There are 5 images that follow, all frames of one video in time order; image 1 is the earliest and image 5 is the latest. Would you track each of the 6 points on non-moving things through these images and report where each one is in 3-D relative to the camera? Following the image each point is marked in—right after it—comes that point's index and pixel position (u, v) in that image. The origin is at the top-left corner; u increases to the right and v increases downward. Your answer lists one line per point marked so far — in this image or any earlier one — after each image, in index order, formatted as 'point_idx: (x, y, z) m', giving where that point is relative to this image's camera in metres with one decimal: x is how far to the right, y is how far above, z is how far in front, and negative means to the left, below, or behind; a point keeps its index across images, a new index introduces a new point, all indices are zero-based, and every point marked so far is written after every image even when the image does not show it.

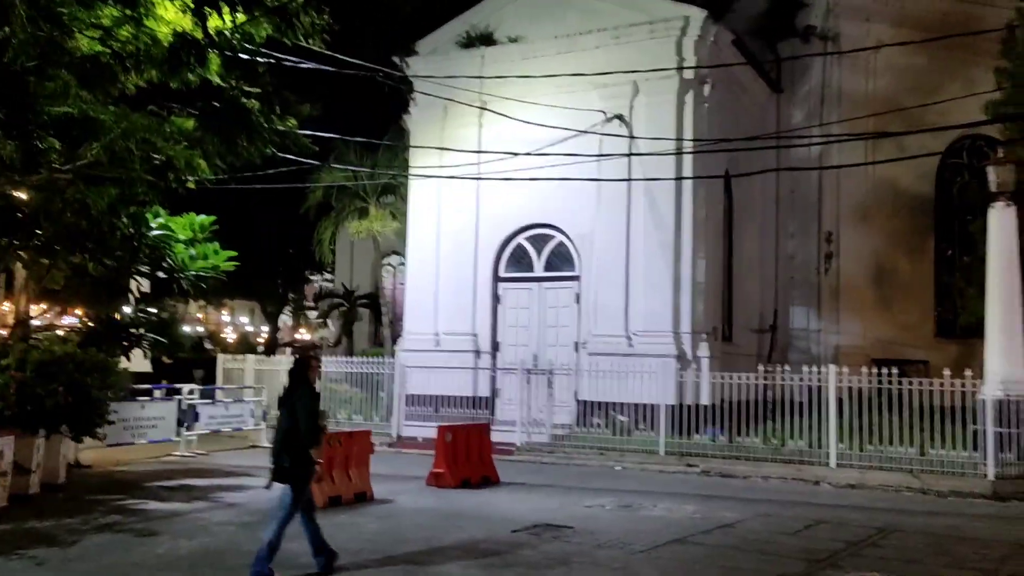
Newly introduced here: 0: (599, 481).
0: (+1.3, -3.0, +13.3) m
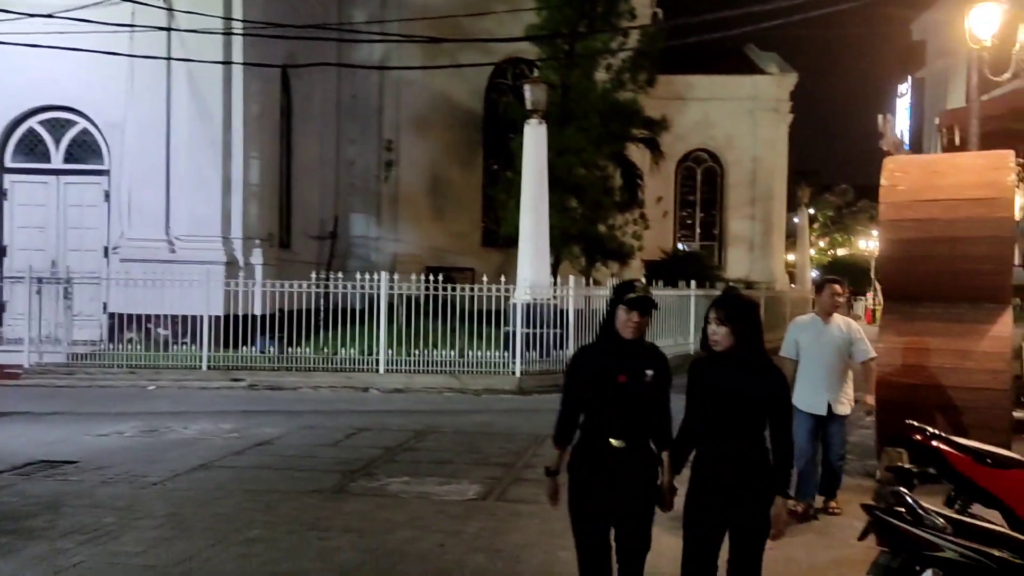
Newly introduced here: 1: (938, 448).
0: (-5.3, -1.6, +11.7) m
1: (+2.0, -0.8, +4.1) m
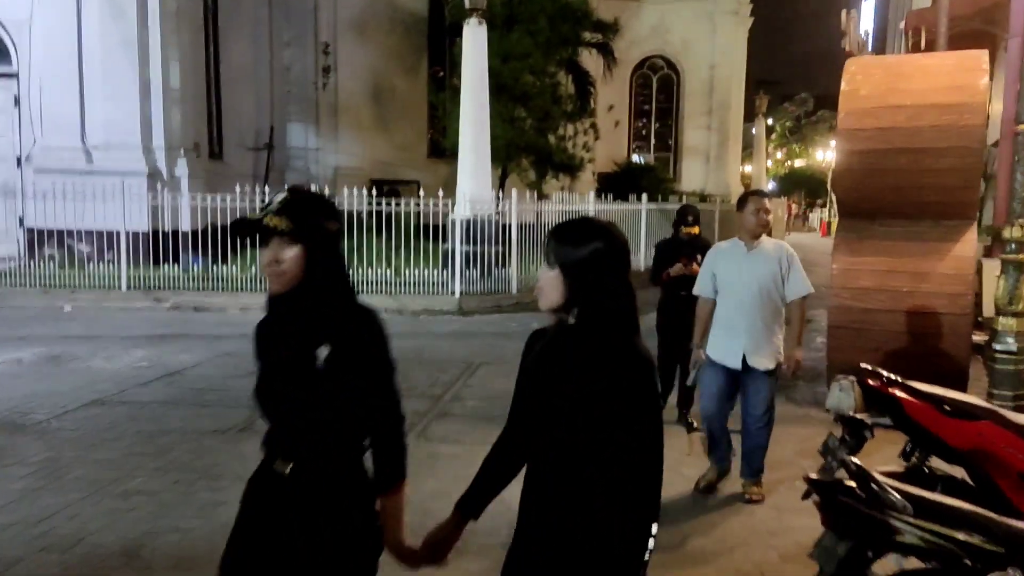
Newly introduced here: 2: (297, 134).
0: (-6.1, -0.5, +10.9) m
1: (+1.6, -0.4, +3.5) m
2: (-4.9, +3.5, +19.2) m
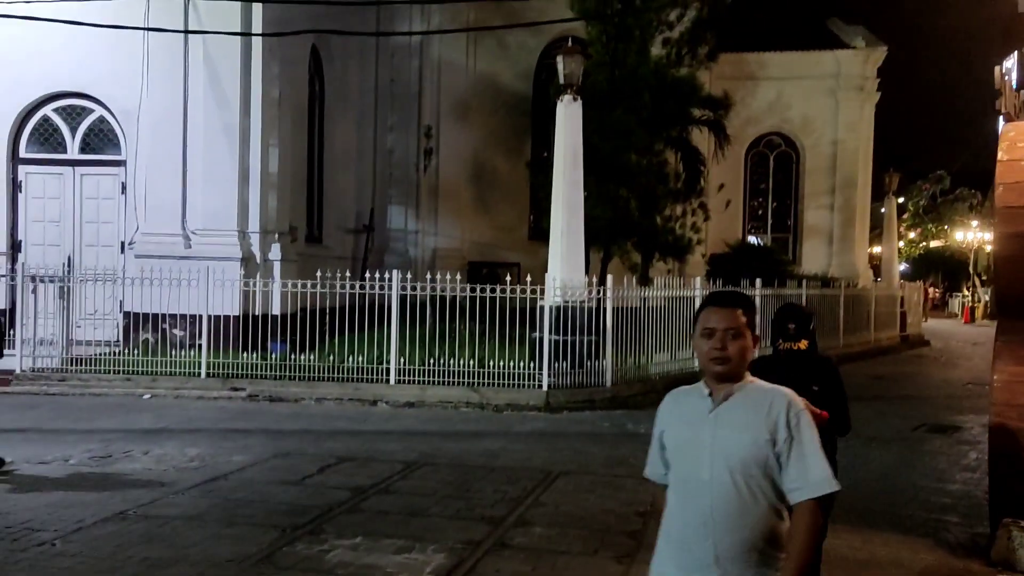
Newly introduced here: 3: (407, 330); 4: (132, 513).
0: (-5.0, -1.6, +10.5) m
1: (+1.6, -0.9, +2.2) m
2: (-2.6, +1.6, +18.9) m
3: (-1.4, -0.6, +12.2) m
4: (-2.8, -1.7, +6.4) m
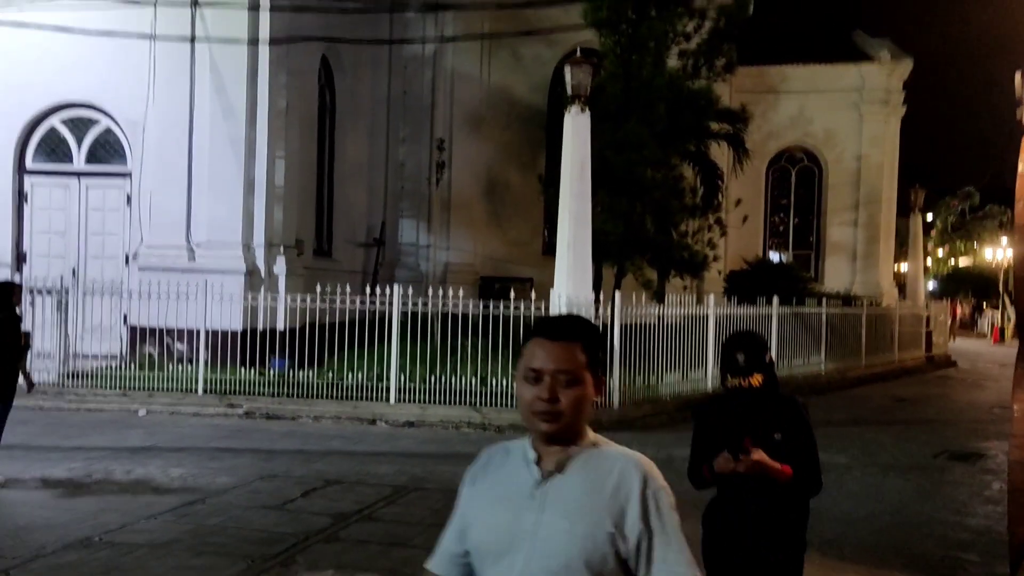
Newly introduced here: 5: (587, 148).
0: (-5.0, -1.8, +10.2) m
1: (+1.4, -0.9, +1.8) m
2: (-2.3, +1.3, +18.6) m
3: (-1.4, -0.8, +11.8) m
4: (-2.9, -1.8, +6.1) m
5: (+1.1, +2.0, +12.5) m
